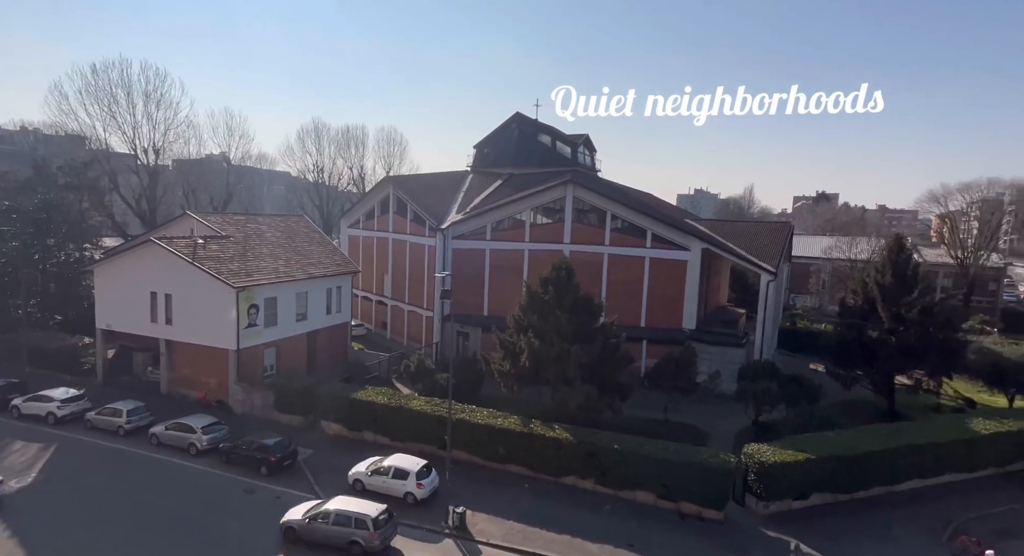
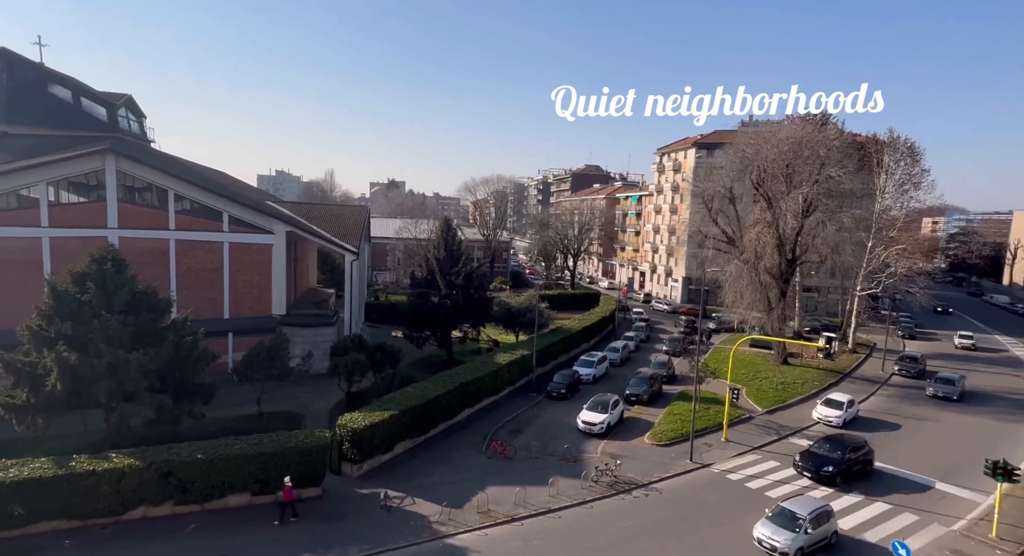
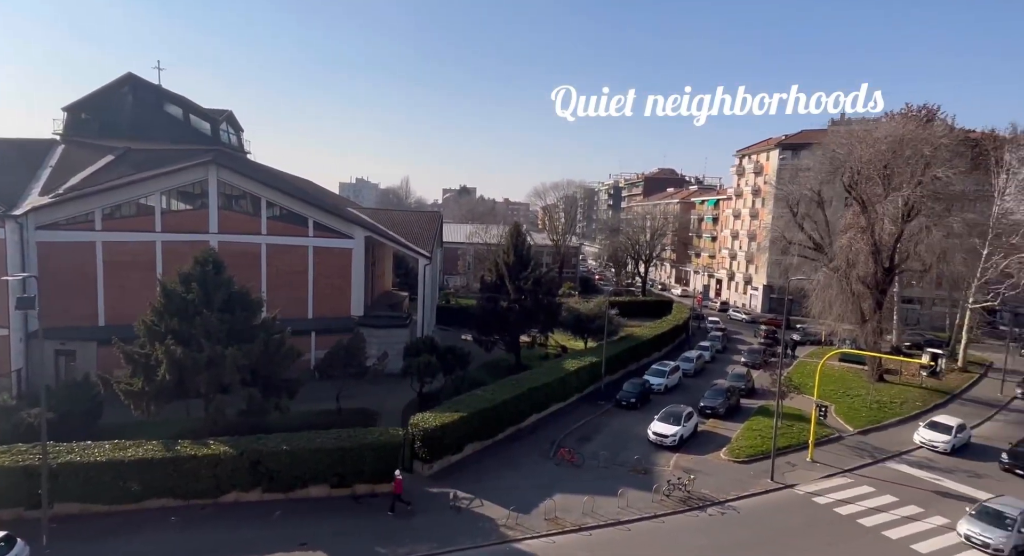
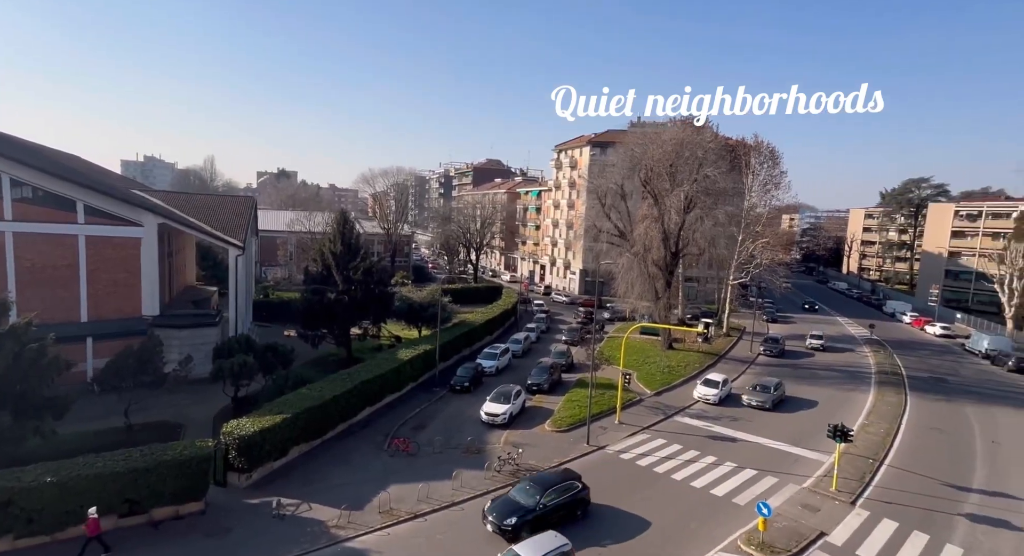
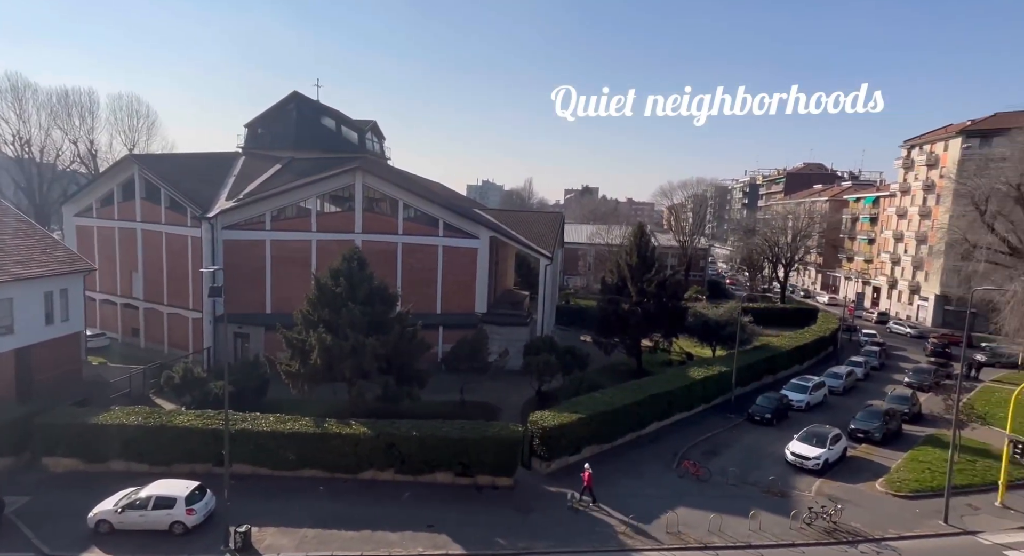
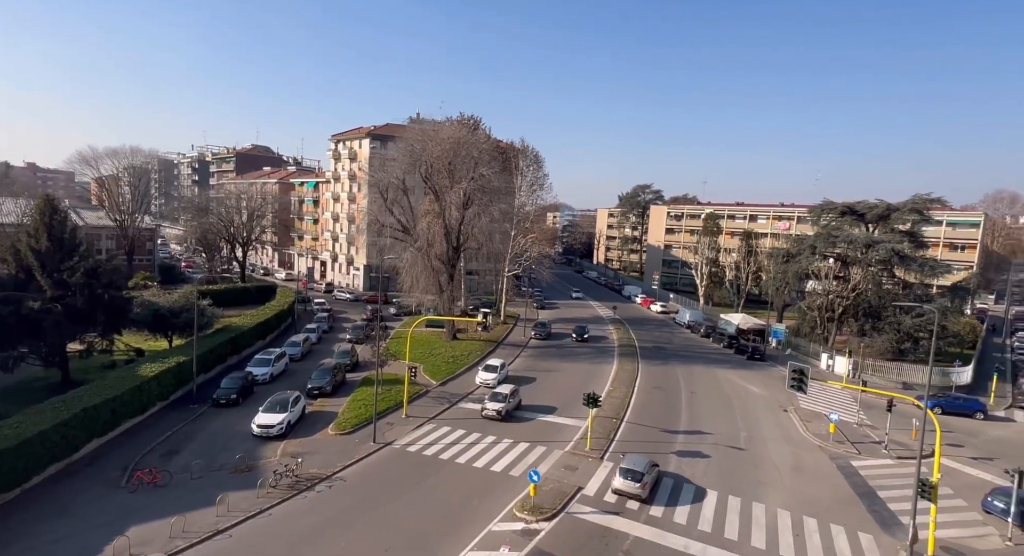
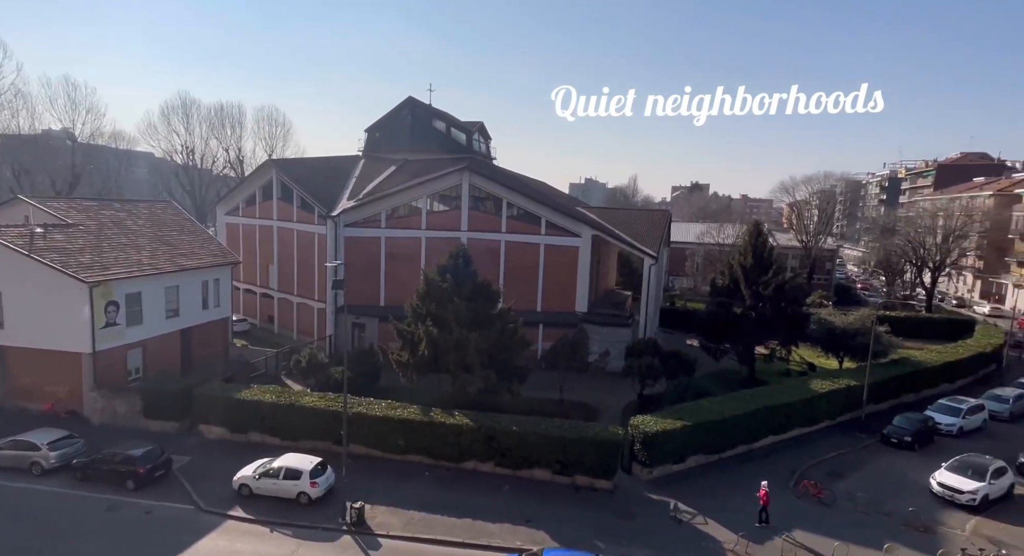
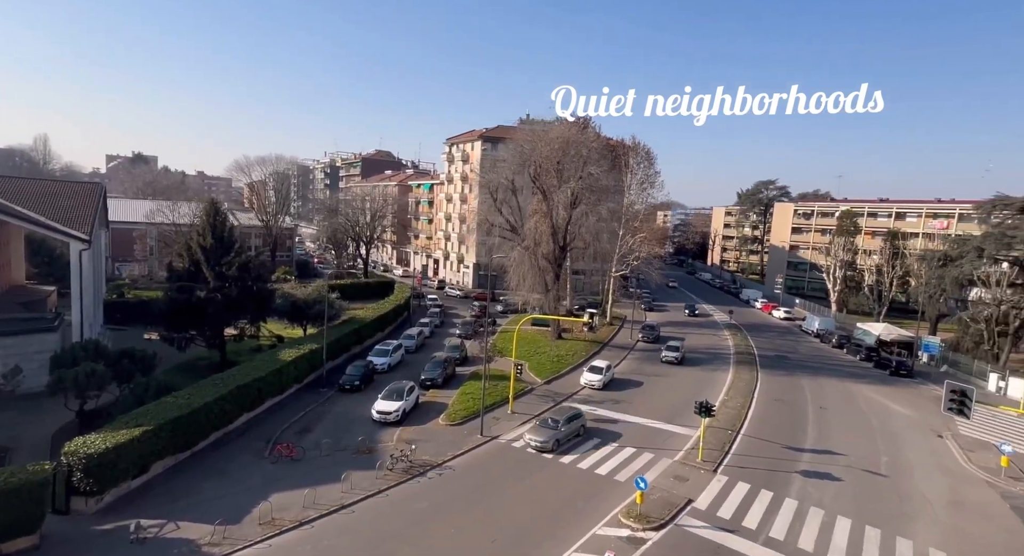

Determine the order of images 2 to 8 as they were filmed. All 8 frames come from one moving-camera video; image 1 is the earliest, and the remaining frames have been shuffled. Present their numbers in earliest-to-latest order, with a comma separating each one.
7, 5, 3, 2, 4, 8, 6
